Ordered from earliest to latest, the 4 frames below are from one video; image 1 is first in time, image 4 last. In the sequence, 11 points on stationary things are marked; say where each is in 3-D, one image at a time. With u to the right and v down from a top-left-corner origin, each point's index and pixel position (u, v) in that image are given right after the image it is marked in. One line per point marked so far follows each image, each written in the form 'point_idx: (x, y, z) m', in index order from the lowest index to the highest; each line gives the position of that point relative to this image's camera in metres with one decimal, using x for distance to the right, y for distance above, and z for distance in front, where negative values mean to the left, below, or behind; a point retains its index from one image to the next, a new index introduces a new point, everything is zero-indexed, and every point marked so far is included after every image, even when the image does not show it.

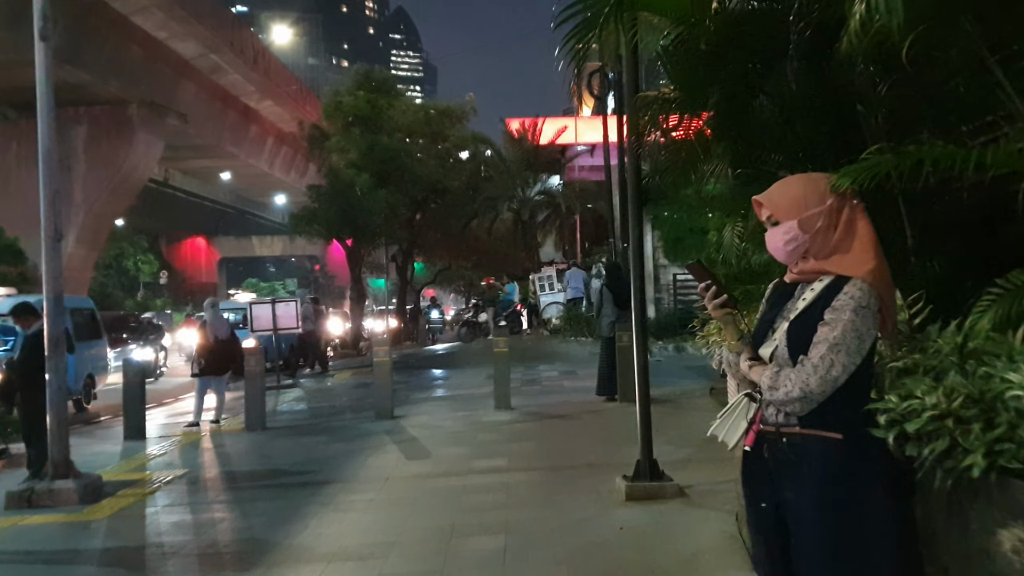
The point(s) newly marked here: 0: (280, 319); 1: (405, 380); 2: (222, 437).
0: (-4.6, -0.7, +19.0) m
1: (-1.9, -1.7, +17.1) m
2: (-3.5, -1.8, +11.7) m
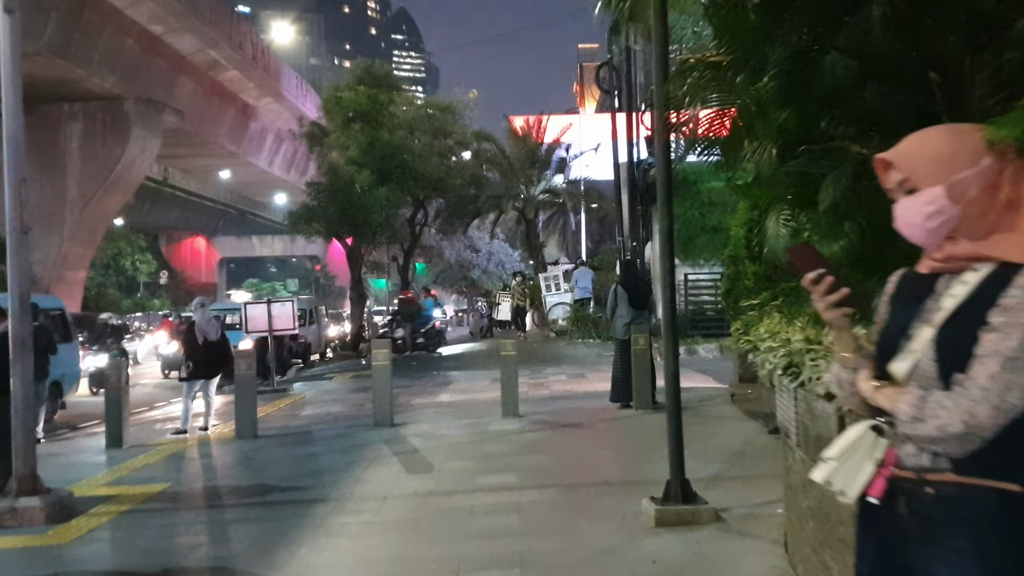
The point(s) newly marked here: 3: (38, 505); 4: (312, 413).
0: (-4.5, -0.6, +18.3) m
1: (-1.8, -1.6, +16.3) m
2: (-3.4, -1.8, +10.9) m
3: (-3.7, -1.7, +7.4) m
4: (-2.8, -1.8, +13.5) m
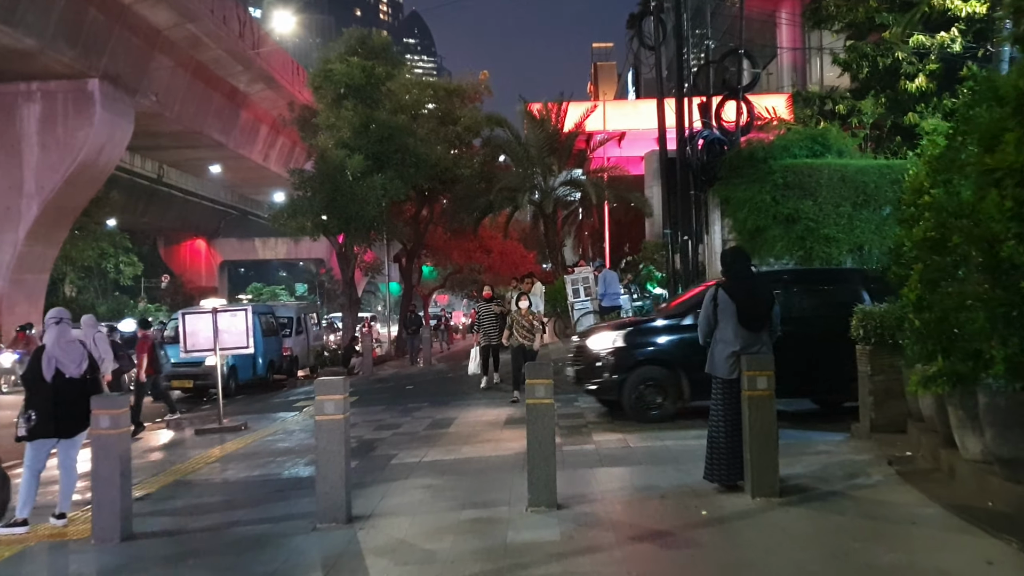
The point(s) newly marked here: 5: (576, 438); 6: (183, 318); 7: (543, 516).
0: (-4.2, -0.7, +13.9) m
1: (-1.5, -1.7, +11.9) m
2: (-3.2, -1.8, +6.6) m
3: (-3.5, -1.7, +3.1) m
4: (-2.5, -1.8, +9.2) m
5: (+0.7, -1.6, +10.0) m
6: (-4.8, -0.4, +13.9) m
7: (+0.2, -1.5, +6.6) m
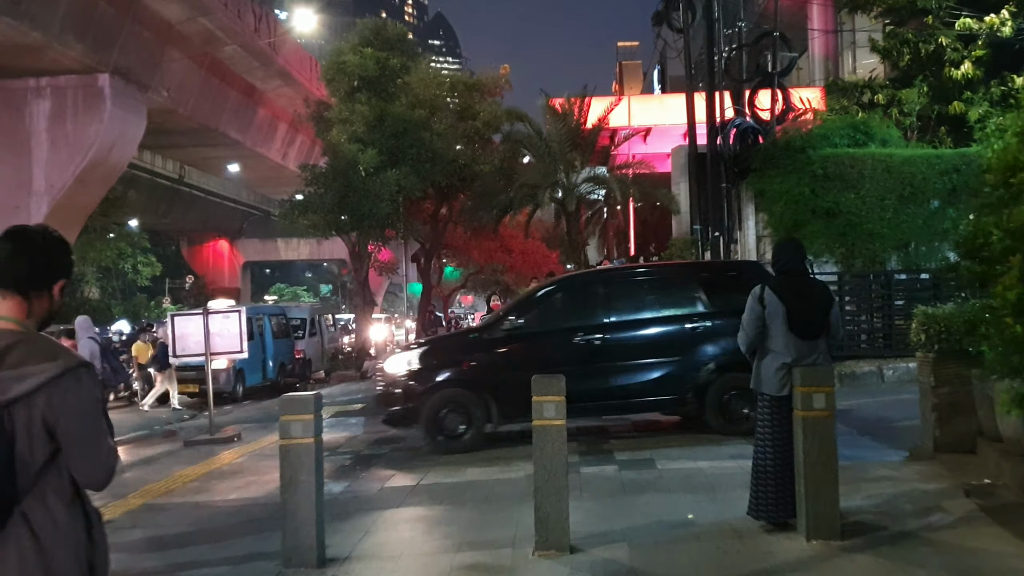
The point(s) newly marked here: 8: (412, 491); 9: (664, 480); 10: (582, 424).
0: (-4.0, -0.7, +12.9) m
1: (-1.3, -1.7, +10.8) m
2: (-3.2, -1.8, +5.5) m
3: (-3.5, -1.7, +2.0) m
4: (-2.5, -1.8, +8.1) m
5: (+0.8, -1.6, +8.9) m
6: (-4.5, -0.4, +12.9) m
7: (+0.3, -1.5, +5.5) m
8: (-0.7, -1.6, +7.7) m
9: (+1.2, -1.5, +7.5) m
10: (+0.9, -1.6, +11.4) m
